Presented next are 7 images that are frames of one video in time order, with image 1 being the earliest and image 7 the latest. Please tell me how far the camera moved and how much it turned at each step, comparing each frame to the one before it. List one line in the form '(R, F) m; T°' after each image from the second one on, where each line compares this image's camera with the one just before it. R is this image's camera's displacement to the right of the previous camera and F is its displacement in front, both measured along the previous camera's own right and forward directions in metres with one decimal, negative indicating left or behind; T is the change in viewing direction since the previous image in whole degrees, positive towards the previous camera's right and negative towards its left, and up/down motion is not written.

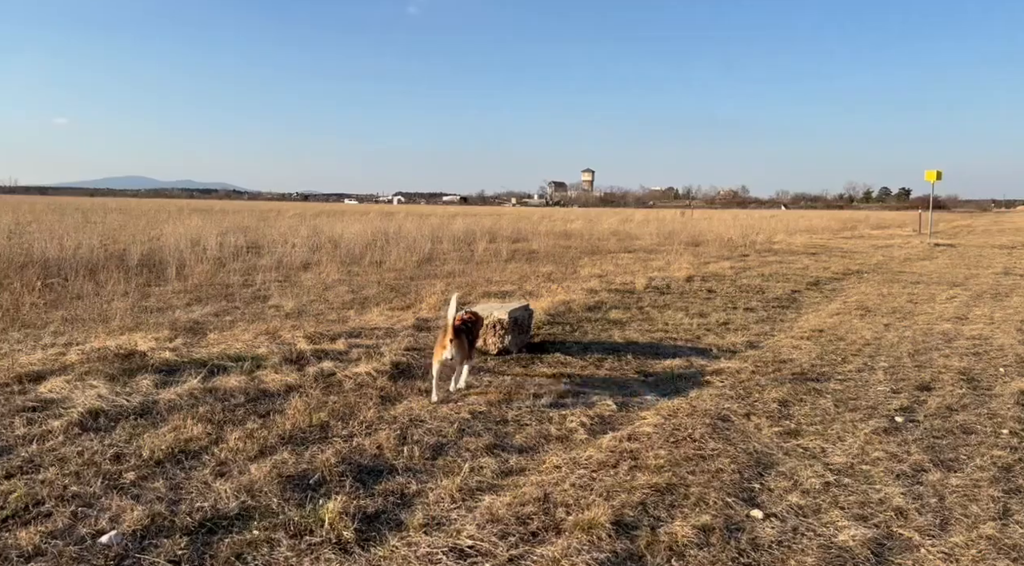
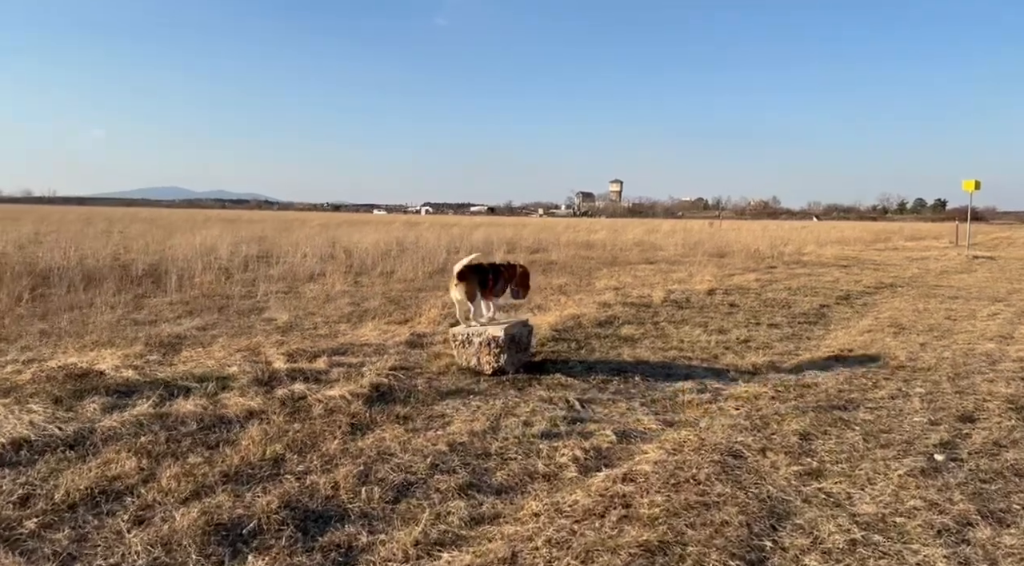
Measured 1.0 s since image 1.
(+0.3, +0.5) m; -2°
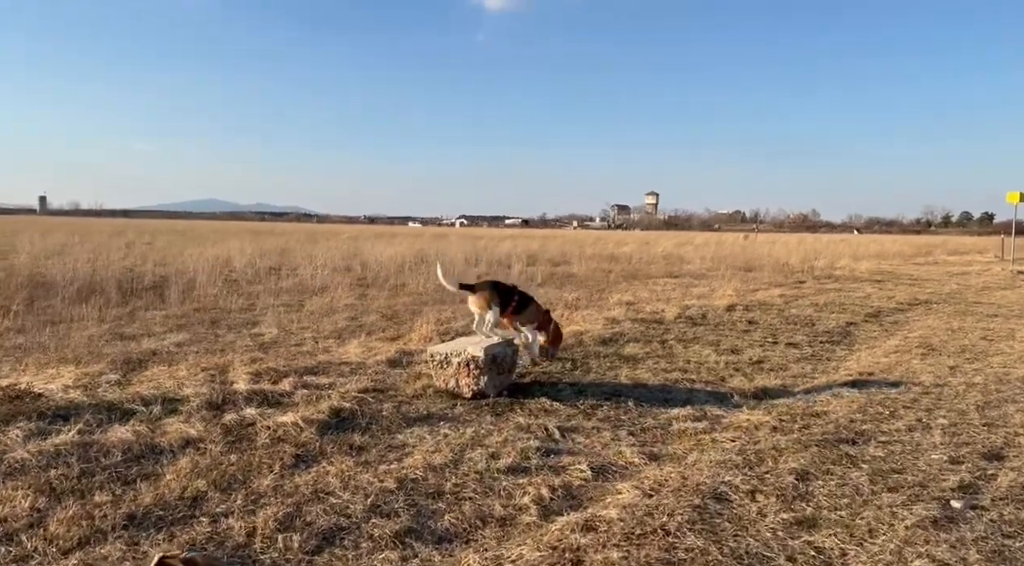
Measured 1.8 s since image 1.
(+0.4, +0.4) m; -3°
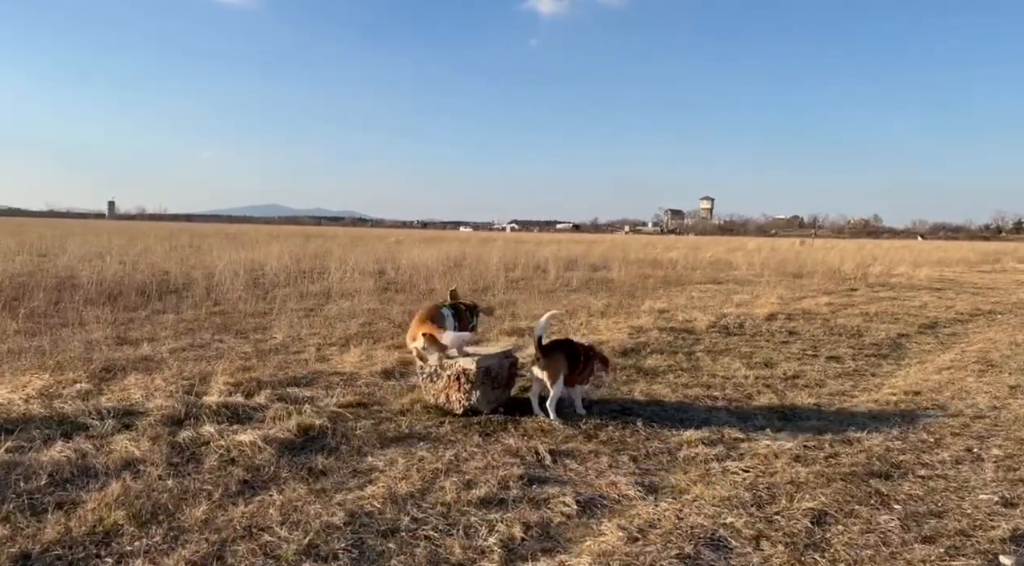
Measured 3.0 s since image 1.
(+0.4, +0.5) m; -4°
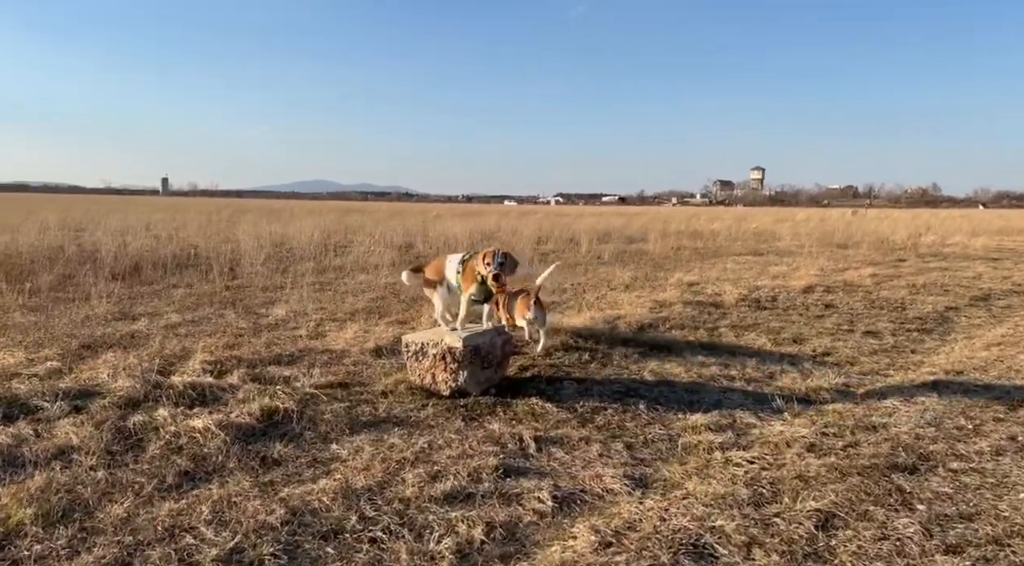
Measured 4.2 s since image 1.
(+0.4, +0.4) m; -3°
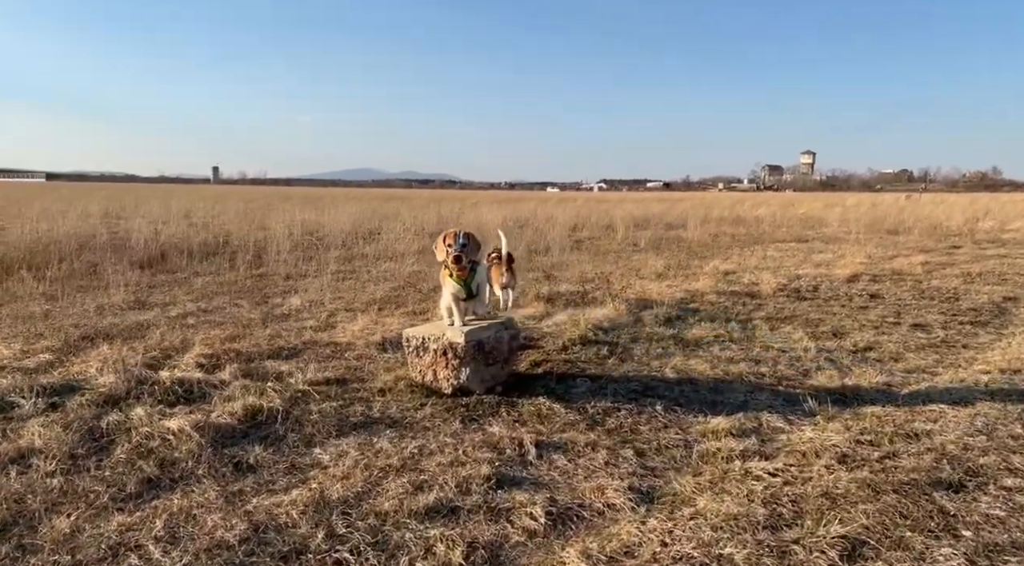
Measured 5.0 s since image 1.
(+0.2, +0.3) m; -3°
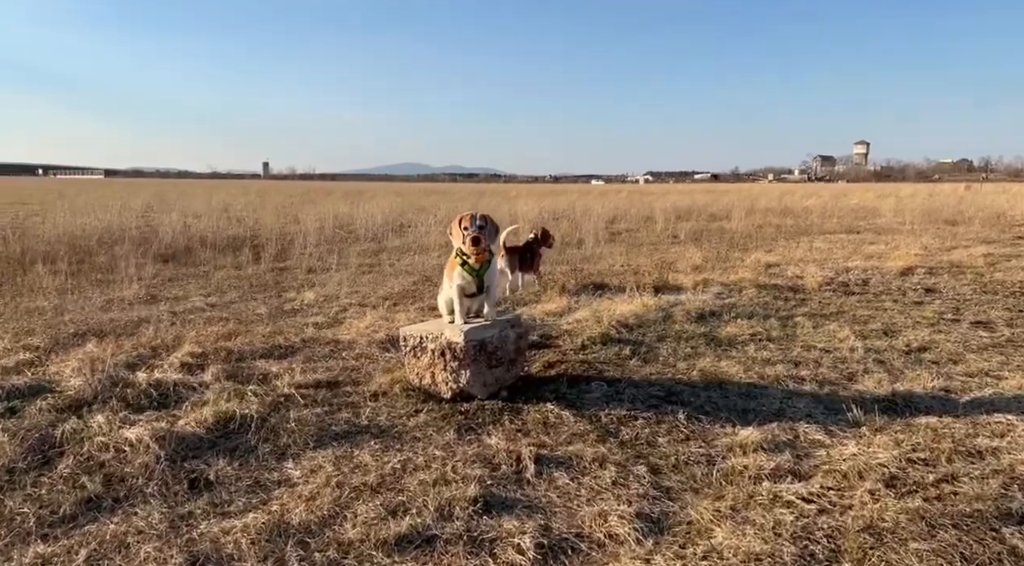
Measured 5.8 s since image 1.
(+0.2, +0.5) m; -4°
